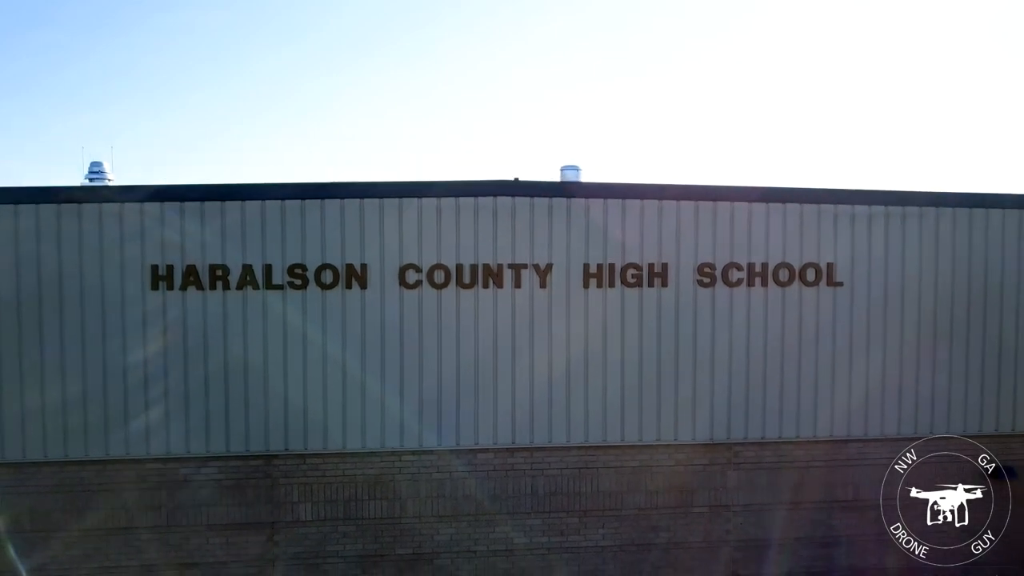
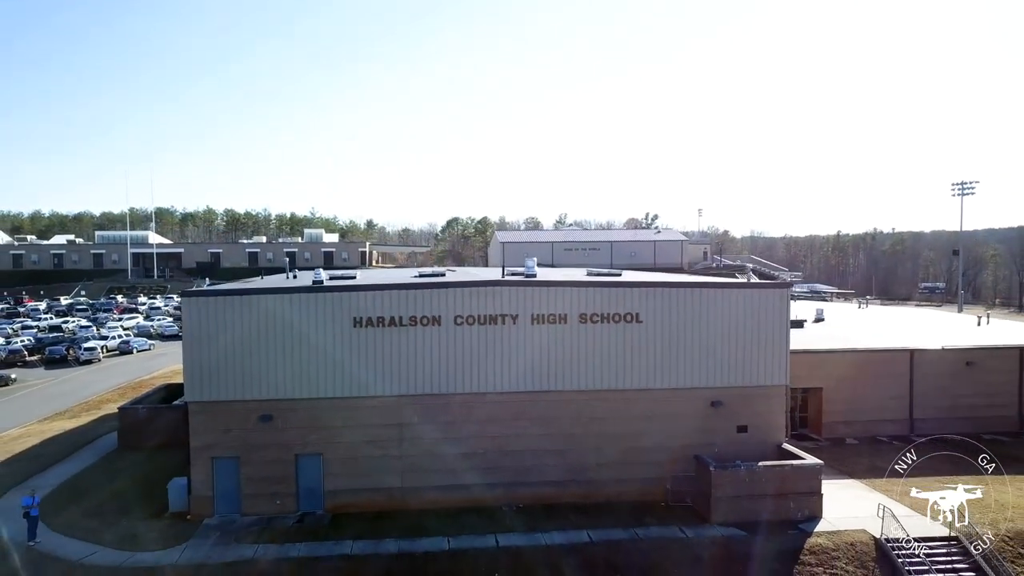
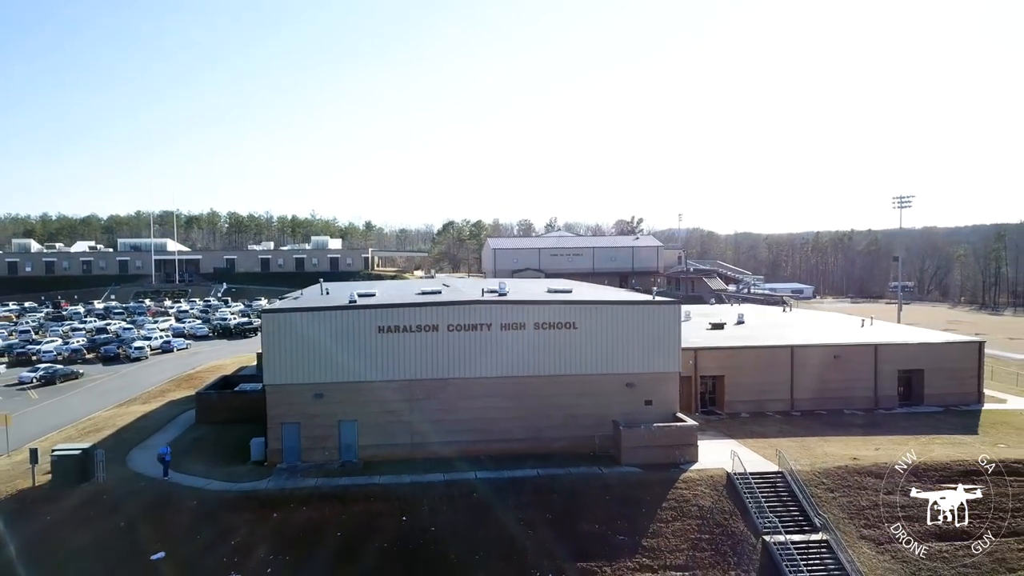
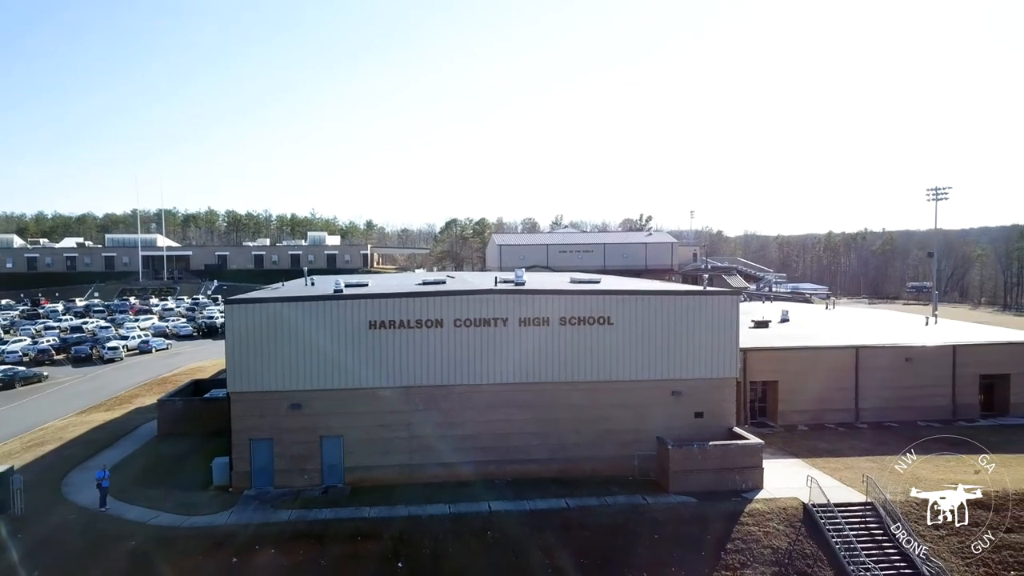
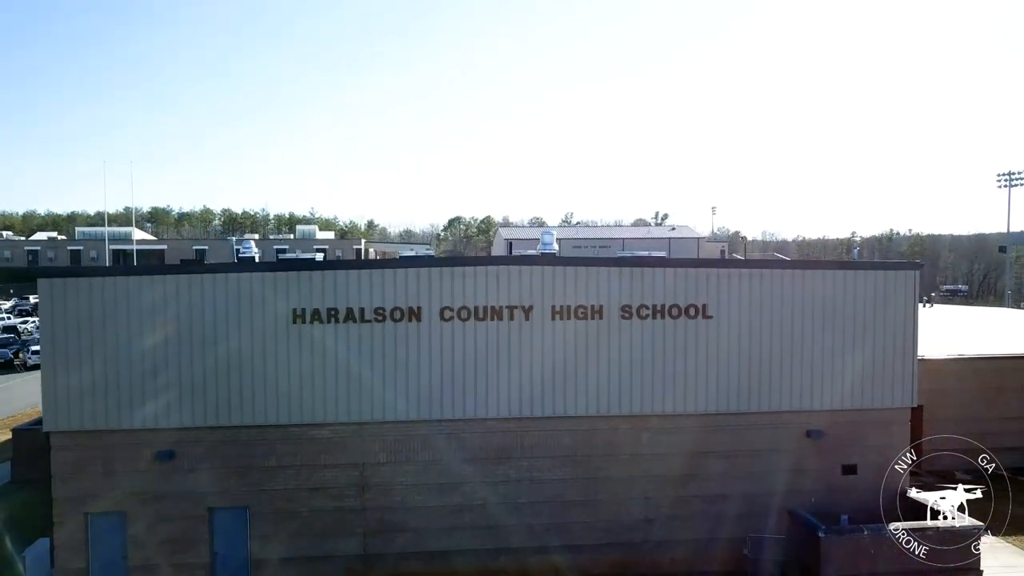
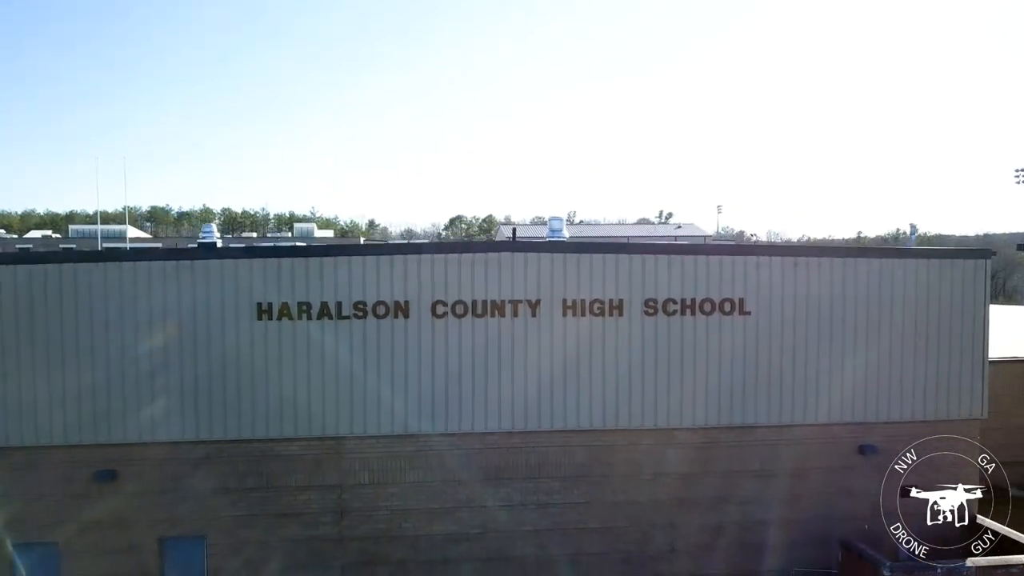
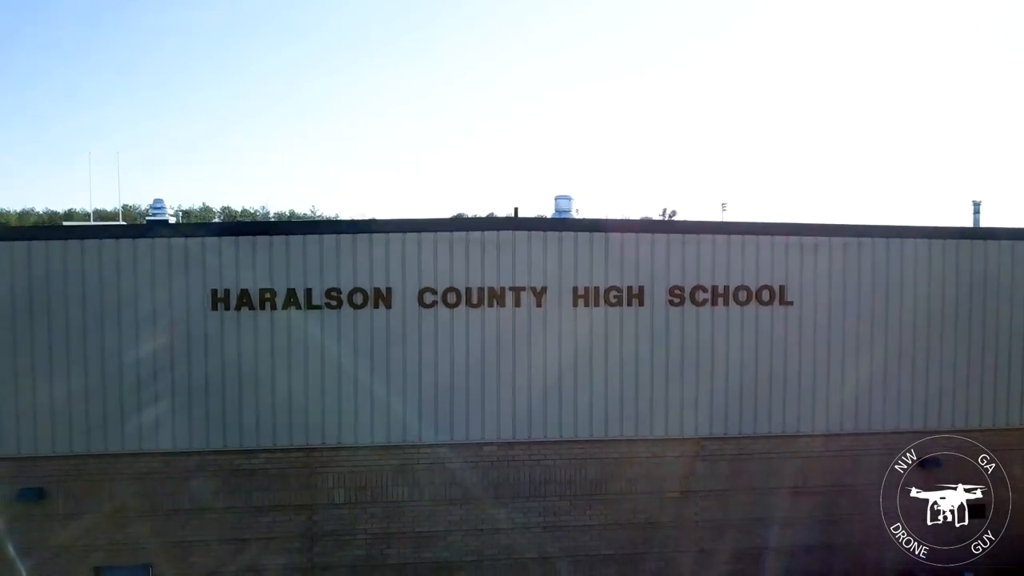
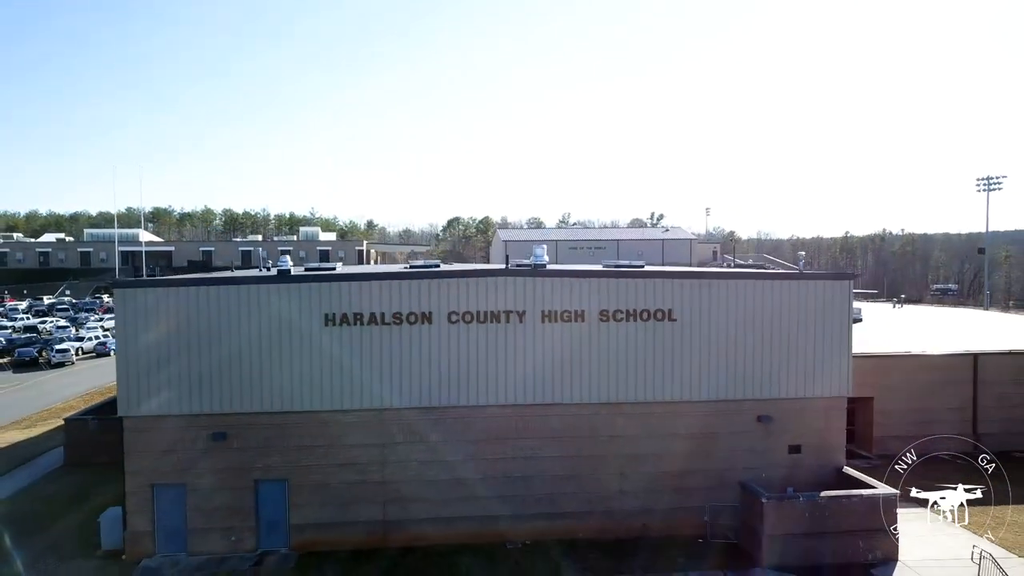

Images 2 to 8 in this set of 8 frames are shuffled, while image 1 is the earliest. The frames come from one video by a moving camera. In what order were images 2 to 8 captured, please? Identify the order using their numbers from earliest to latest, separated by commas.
7, 6, 5, 8, 2, 4, 3
